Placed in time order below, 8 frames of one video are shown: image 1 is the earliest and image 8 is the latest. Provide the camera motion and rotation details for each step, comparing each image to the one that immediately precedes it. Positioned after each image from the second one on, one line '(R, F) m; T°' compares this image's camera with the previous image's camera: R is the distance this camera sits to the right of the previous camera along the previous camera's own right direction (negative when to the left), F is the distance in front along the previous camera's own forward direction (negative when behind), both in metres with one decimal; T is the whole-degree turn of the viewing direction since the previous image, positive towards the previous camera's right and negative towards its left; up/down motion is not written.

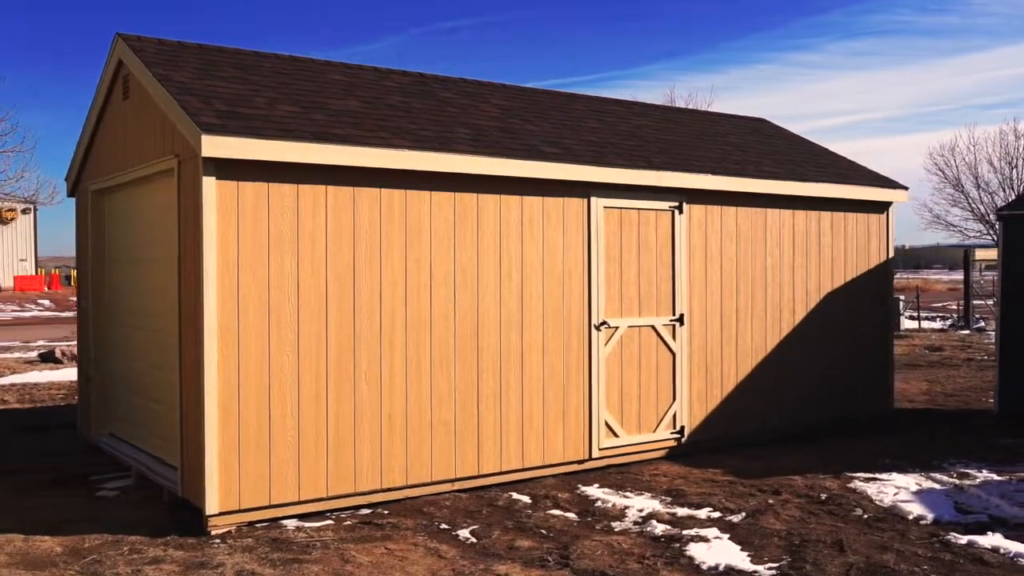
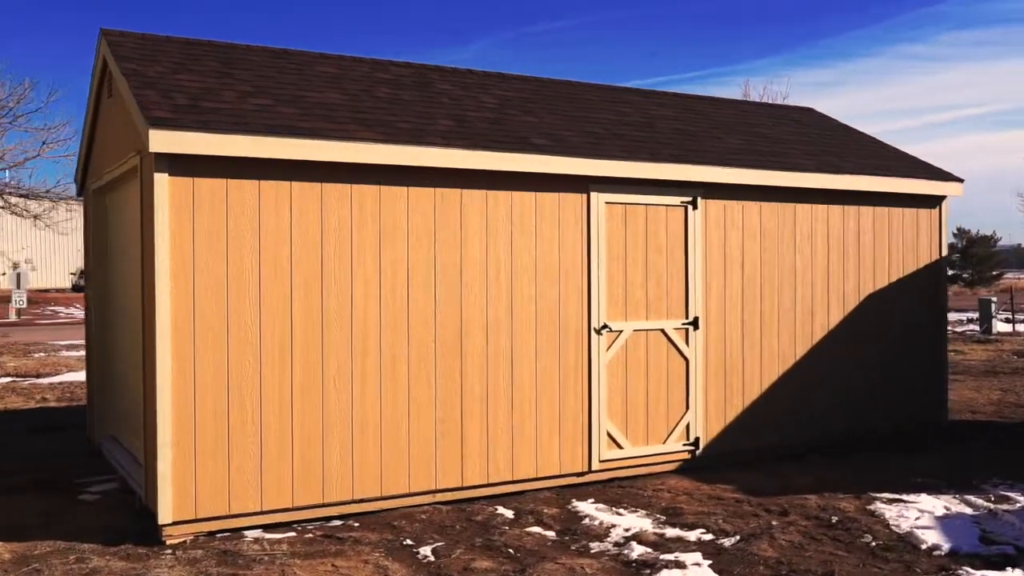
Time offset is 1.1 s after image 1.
(+0.7, +0.4) m; -6°
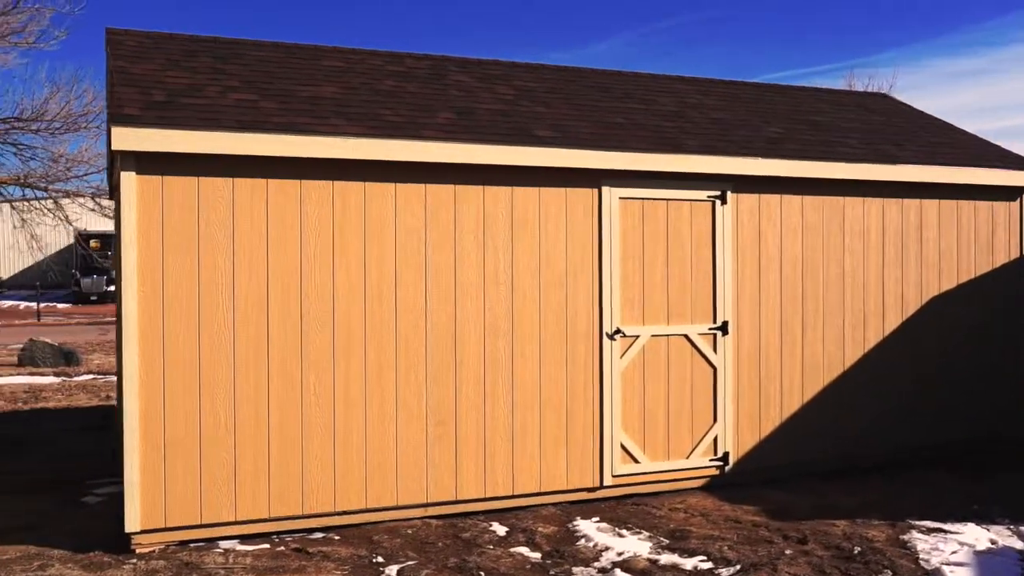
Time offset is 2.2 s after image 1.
(+0.8, +0.4) m; -7°
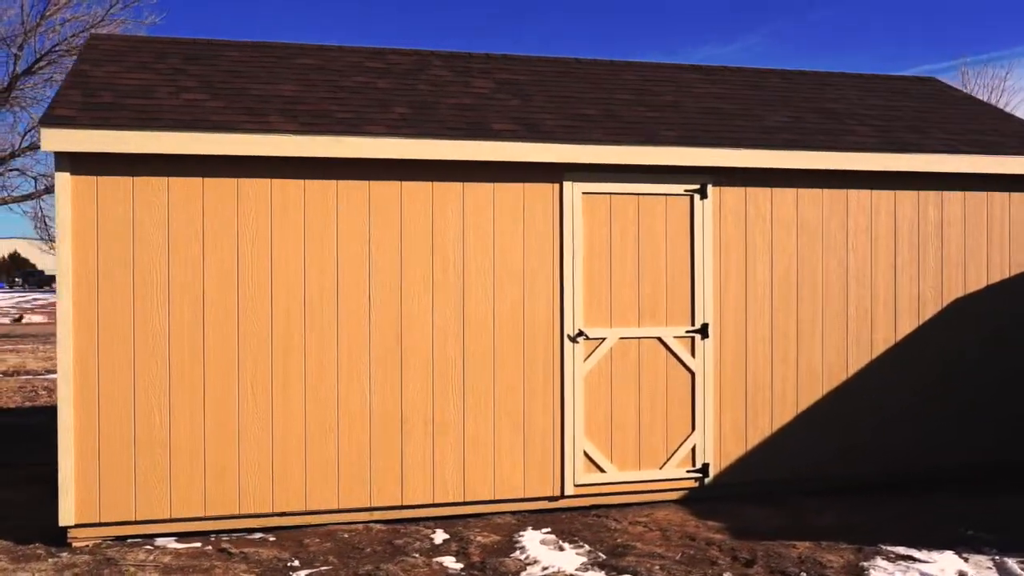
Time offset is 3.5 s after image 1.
(+1.1, +0.3) m; -8°
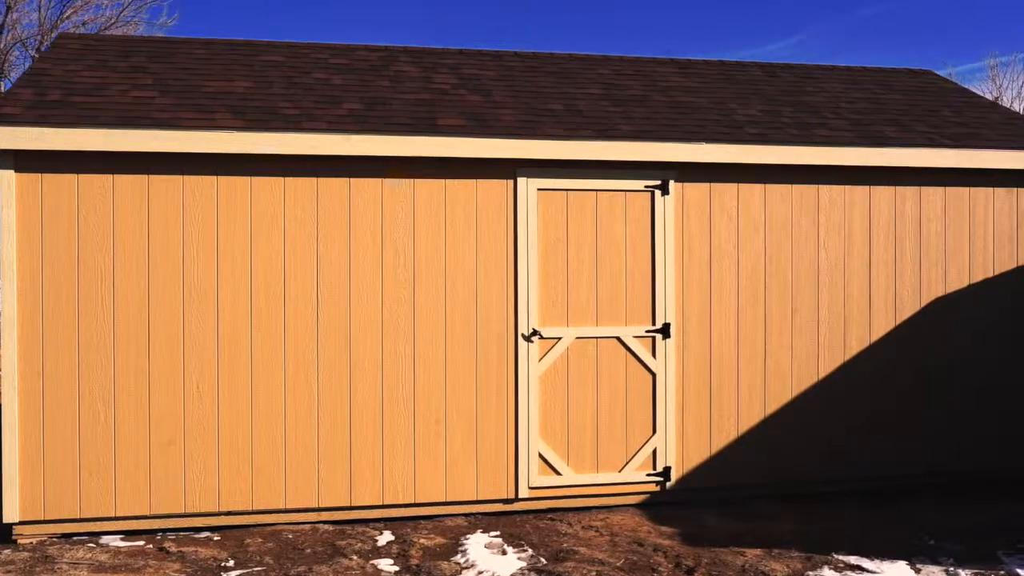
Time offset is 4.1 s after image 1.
(+0.6, +0.1) m; -3°
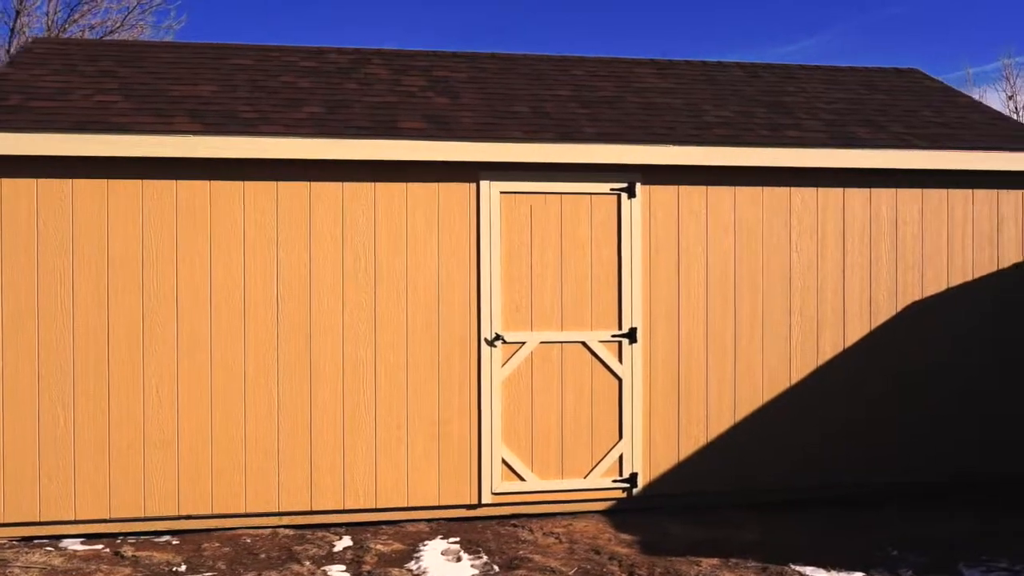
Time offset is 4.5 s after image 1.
(+0.4, +0.1) m; -2°
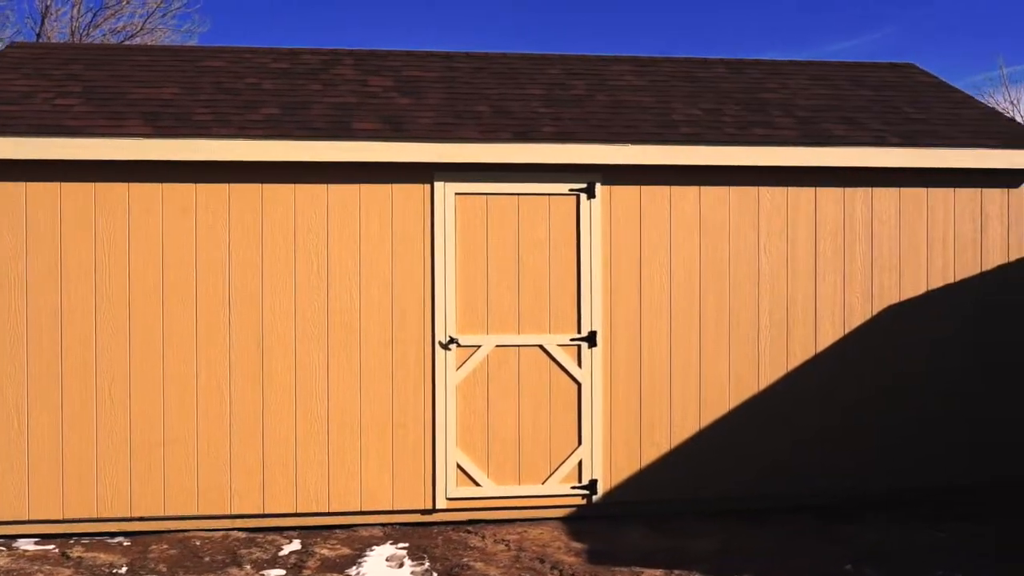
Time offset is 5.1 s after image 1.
(+0.6, +0.1) m; -3°
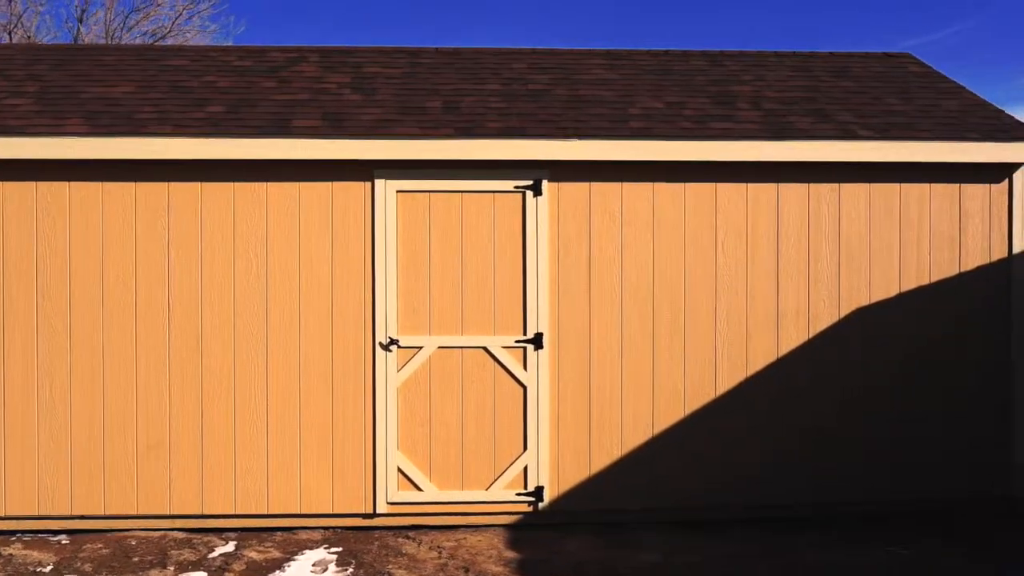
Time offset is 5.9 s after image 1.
(+0.7, +0.2) m; -4°
